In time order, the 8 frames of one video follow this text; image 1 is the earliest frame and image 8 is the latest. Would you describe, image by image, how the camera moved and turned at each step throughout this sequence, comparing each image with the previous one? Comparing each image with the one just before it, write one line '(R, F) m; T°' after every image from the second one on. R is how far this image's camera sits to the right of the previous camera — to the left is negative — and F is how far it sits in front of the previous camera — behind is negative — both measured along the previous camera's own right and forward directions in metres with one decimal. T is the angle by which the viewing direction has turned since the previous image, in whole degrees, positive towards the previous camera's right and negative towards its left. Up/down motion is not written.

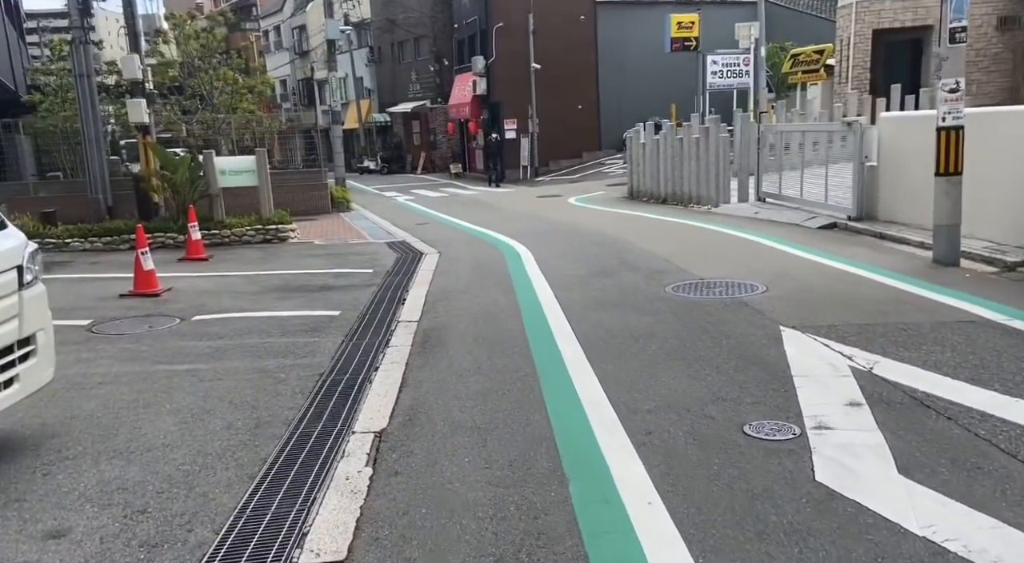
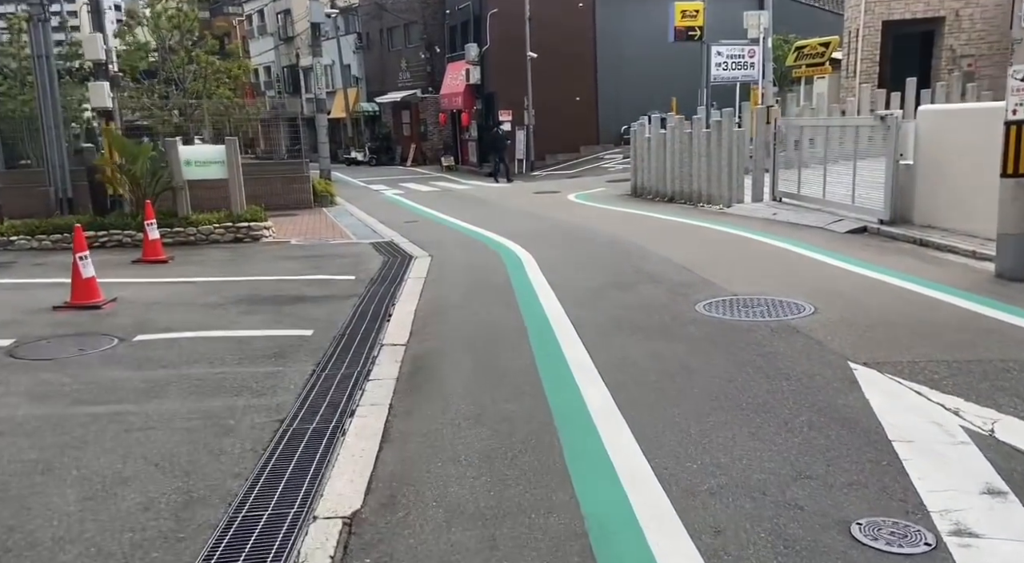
(-0.1, +1.3) m; +1°
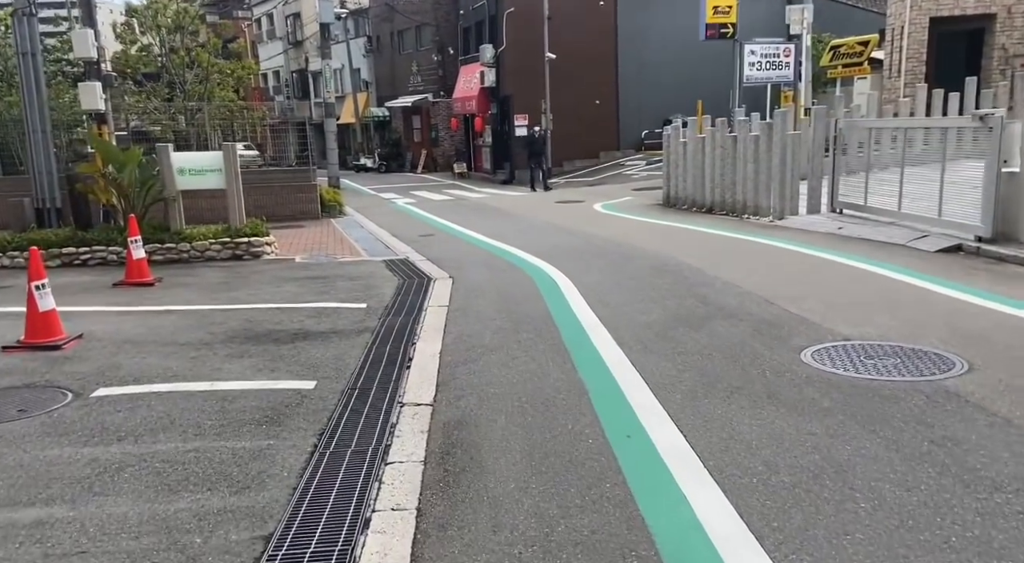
(-0.3, +1.5) m; -1°
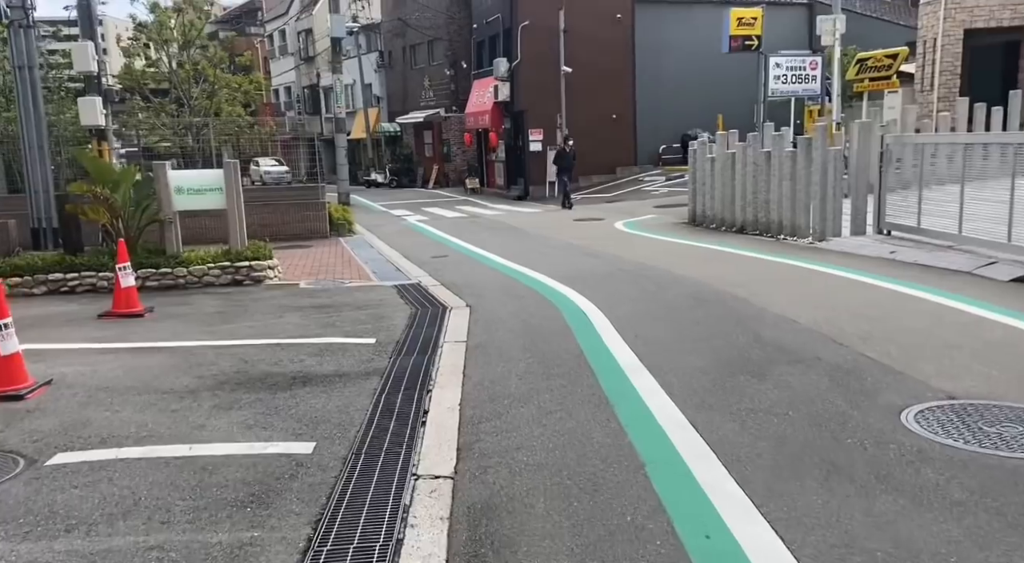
(-0.1, +0.9) m; -1°
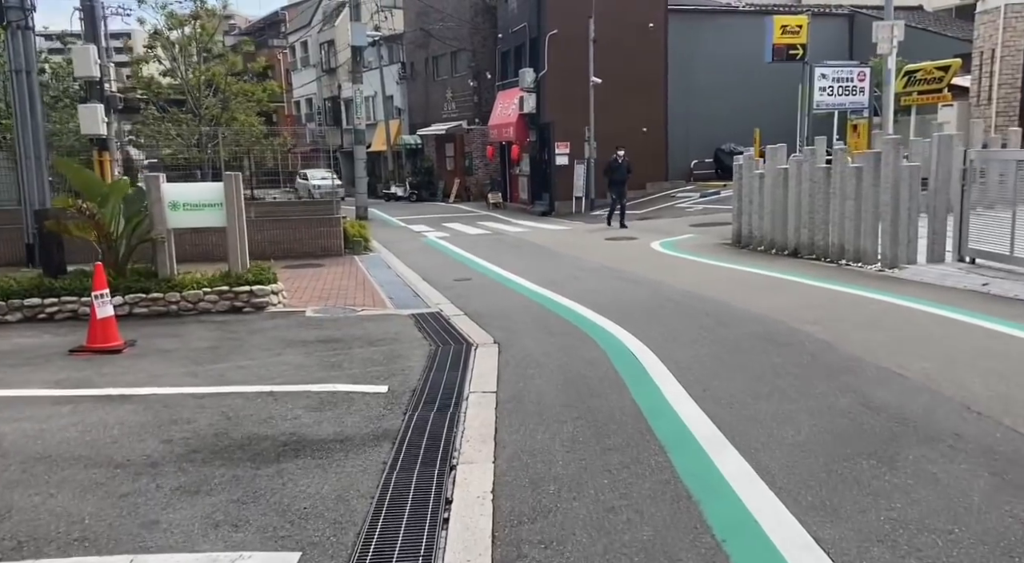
(-0.2, +1.3) m; -1°
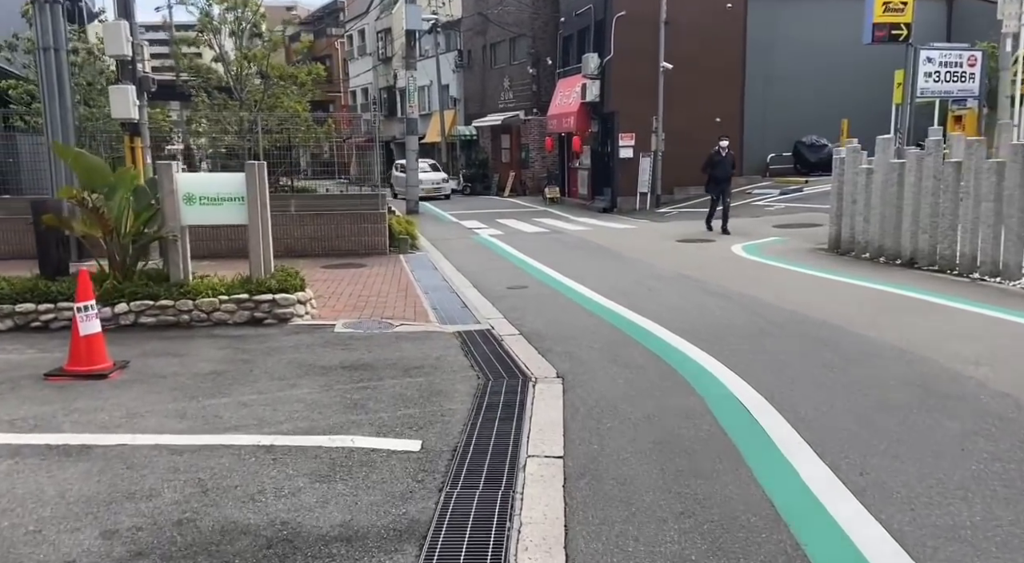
(-0.1, +1.6) m; -4°
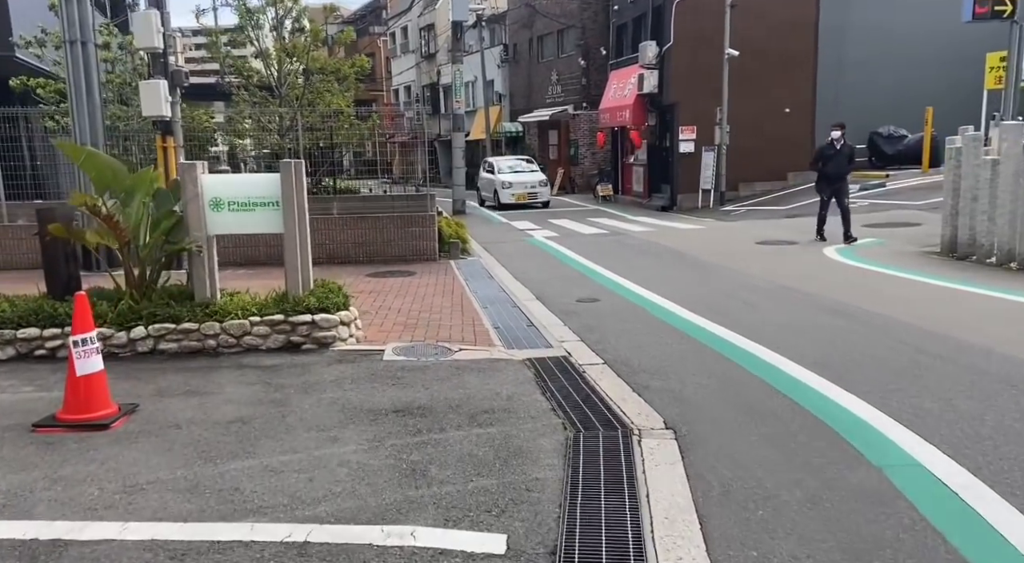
(-0.3, +1.4) m; -3°
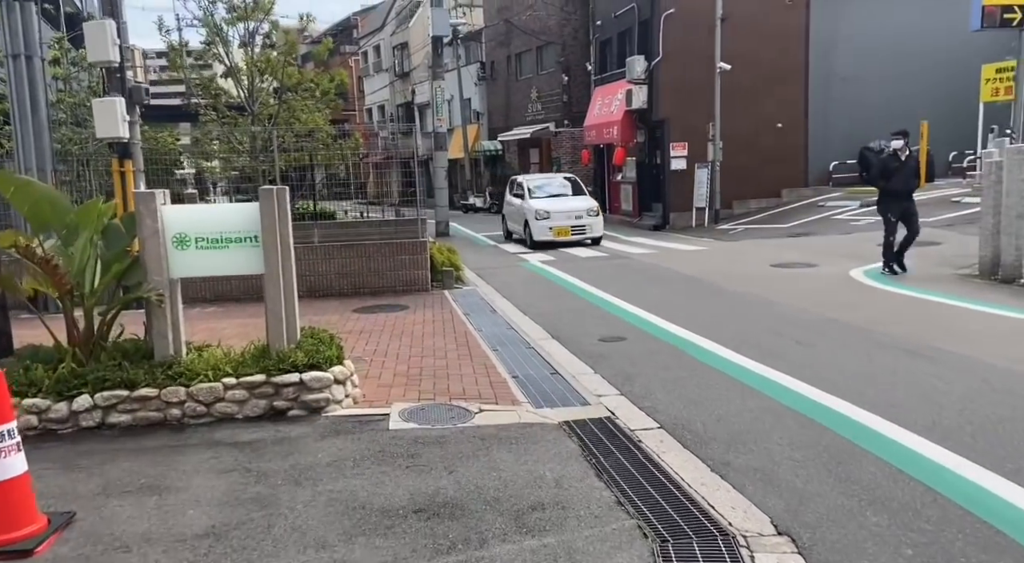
(-0.4, +1.3) m; +2°
